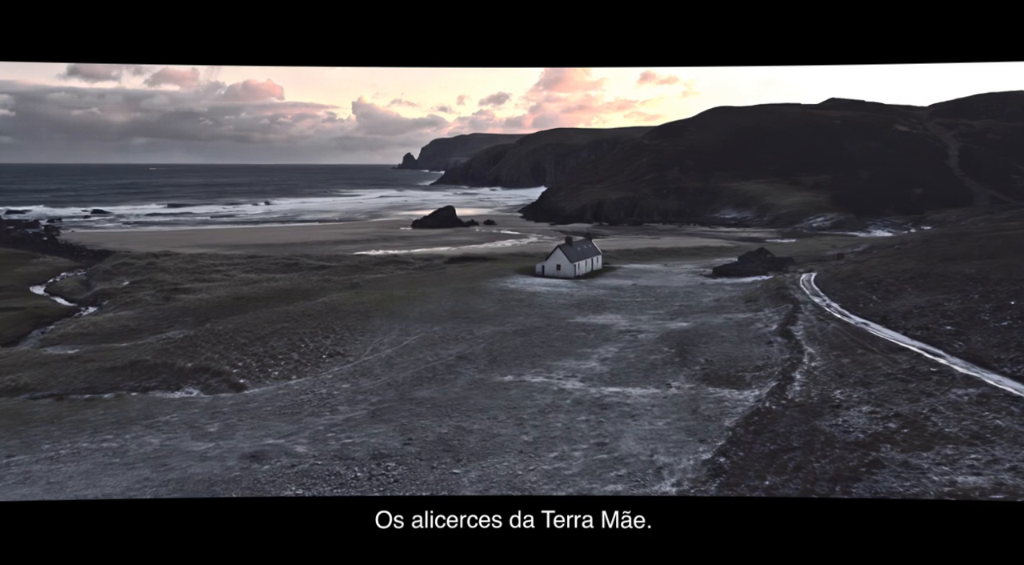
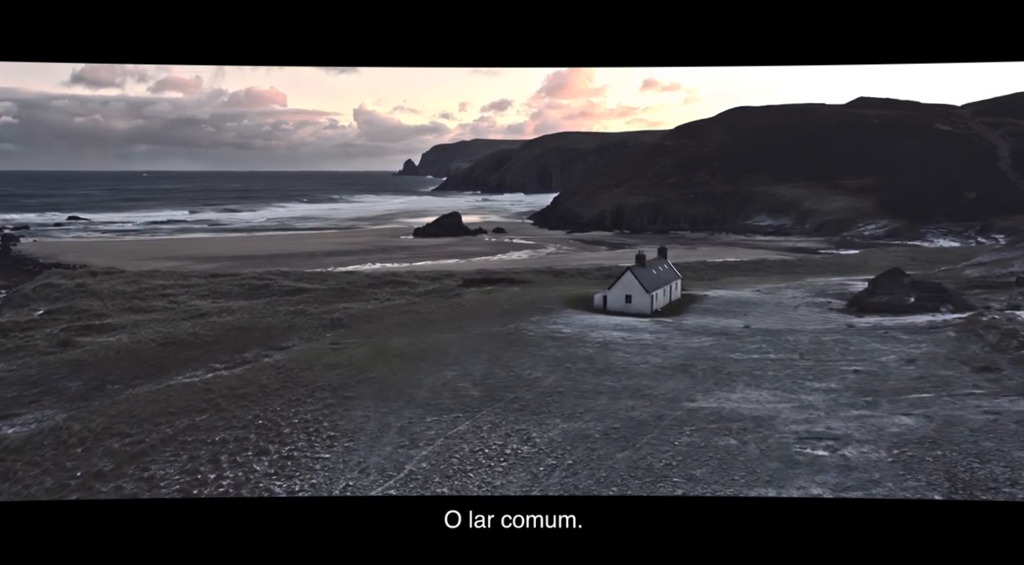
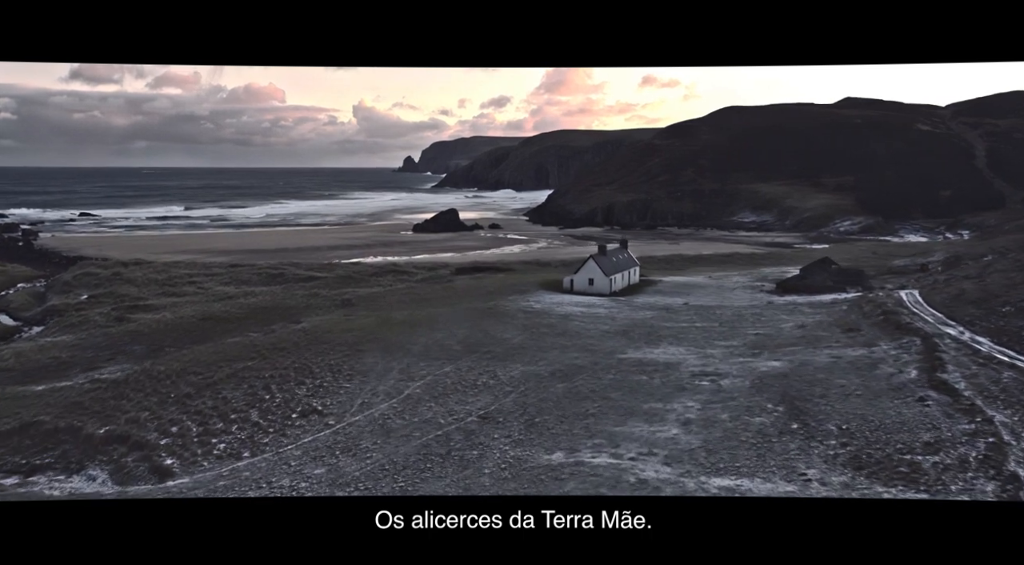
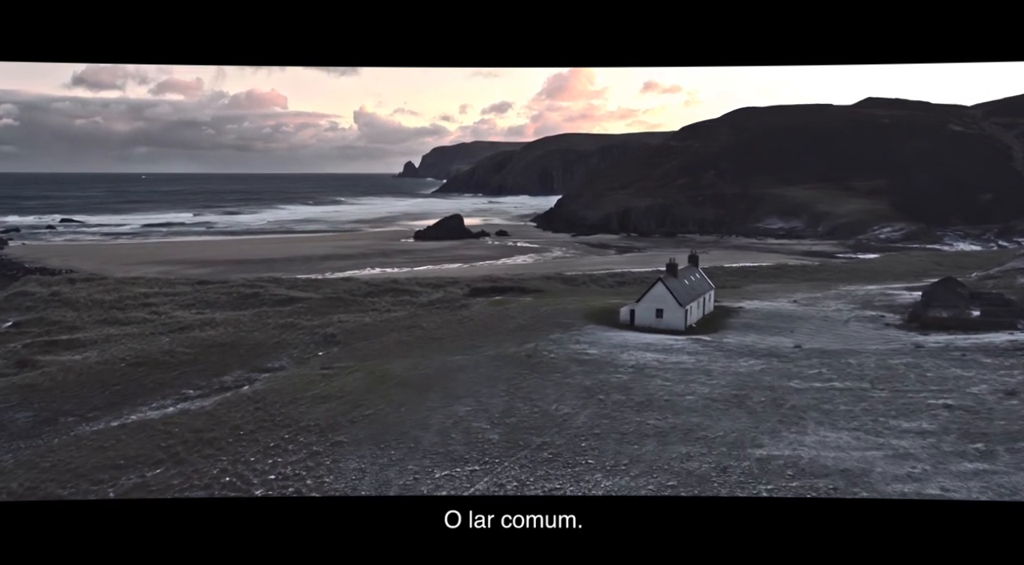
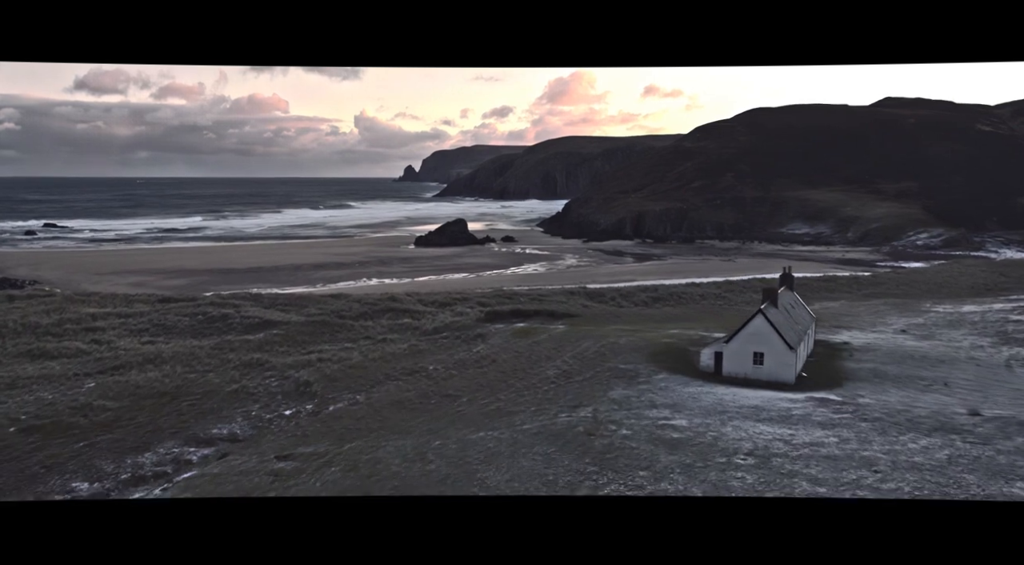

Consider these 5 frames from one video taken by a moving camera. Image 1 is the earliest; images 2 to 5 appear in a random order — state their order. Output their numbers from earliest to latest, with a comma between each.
3, 2, 4, 5
